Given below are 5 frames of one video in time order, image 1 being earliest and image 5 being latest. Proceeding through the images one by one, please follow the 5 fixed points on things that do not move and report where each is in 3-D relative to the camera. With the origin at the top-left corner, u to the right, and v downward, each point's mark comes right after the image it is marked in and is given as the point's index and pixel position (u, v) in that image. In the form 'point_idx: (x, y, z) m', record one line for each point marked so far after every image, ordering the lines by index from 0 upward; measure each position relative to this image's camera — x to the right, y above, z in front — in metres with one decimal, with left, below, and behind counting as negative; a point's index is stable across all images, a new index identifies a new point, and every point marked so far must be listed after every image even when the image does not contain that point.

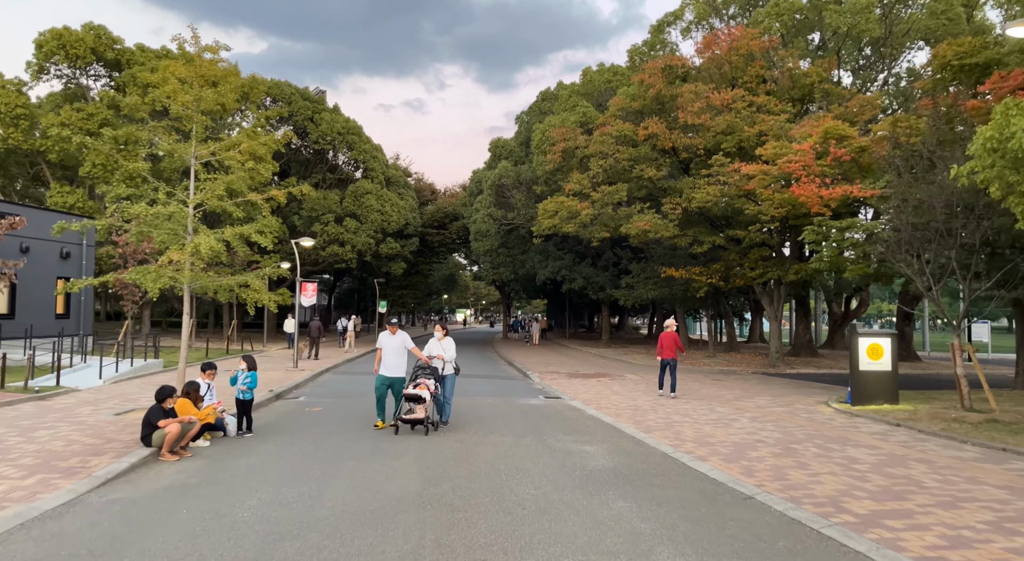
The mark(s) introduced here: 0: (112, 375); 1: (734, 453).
0: (-9.8, -2.3, +16.5) m
1: (+2.9, -2.3, +8.9) m
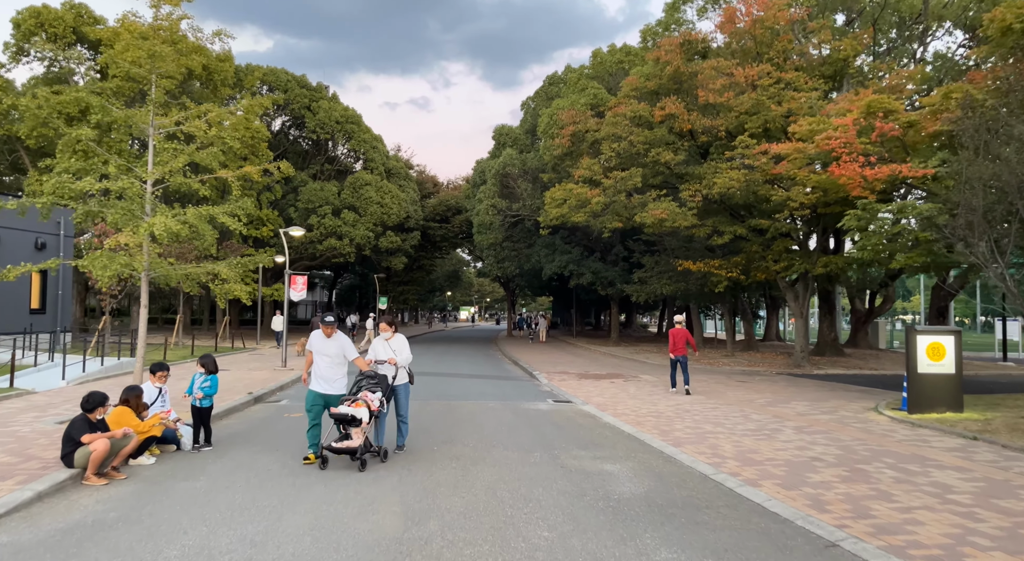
0: (-9.7, -2.1, +15.0) m
1: (+3.0, -2.1, +7.2) m
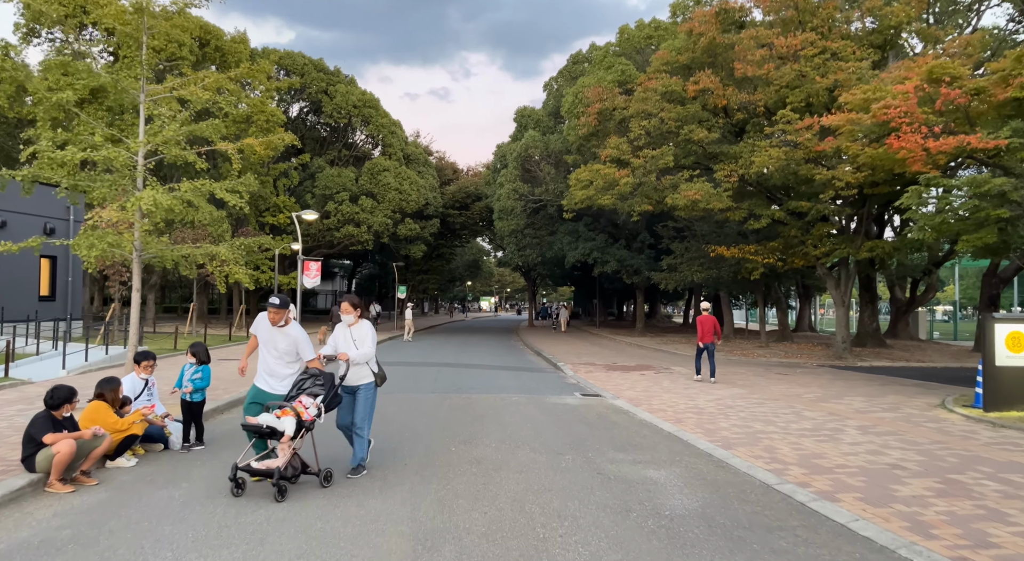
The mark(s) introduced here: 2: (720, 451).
0: (-9.2, -1.8, +14.2) m
1: (+3.3, -1.9, +6.1) m
2: (+2.4, -2.0, +7.9) m
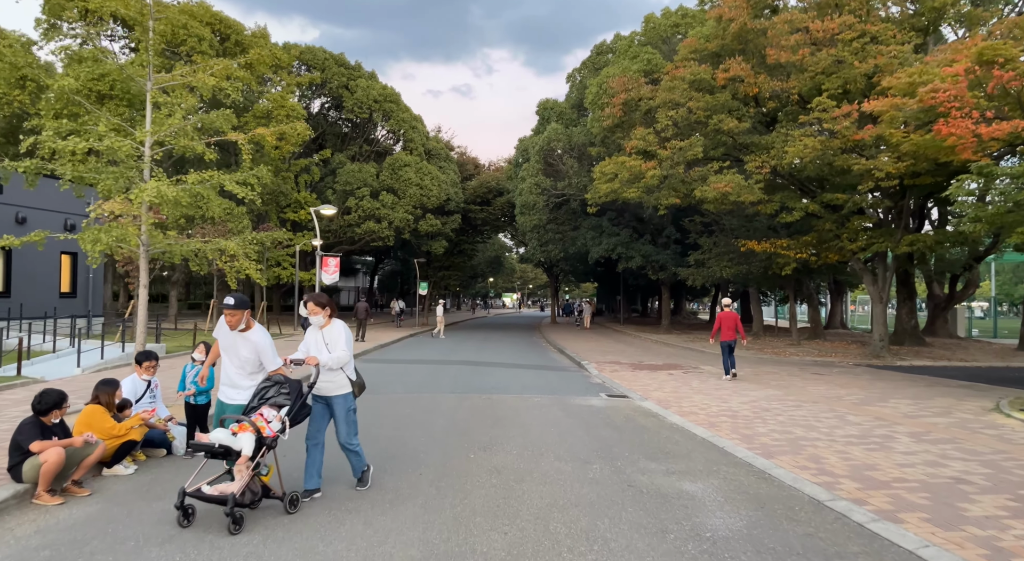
0: (-8.7, -1.7, +14.0) m
1: (+3.5, -1.8, +5.5) m
2: (+2.7, -1.9, +7.3) m
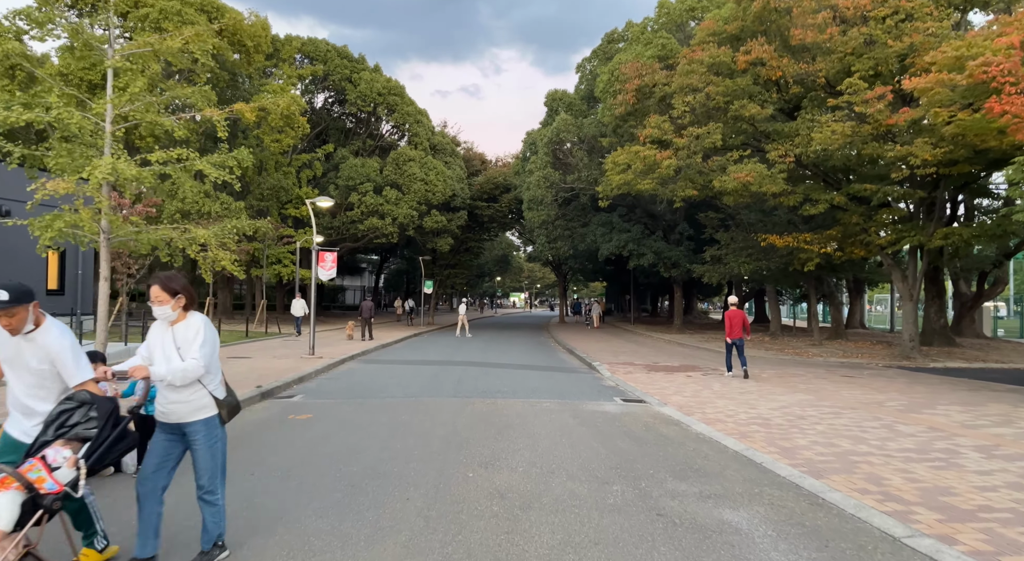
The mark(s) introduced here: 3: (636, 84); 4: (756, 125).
0: (-8.6, -1.6, +13.0) m
1: (+3.5, -1.7, +4.4) m
2: (+2.7, -1.8, +6.2) m
3: (+3.6, +5.6, +19.2) m
4: (+6.5, +4.1, +17.7) m
